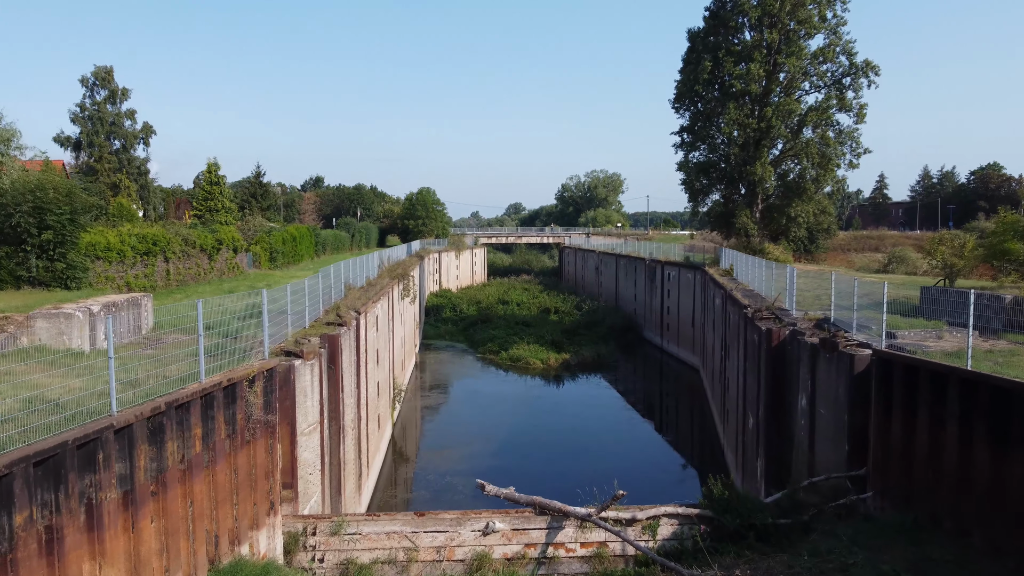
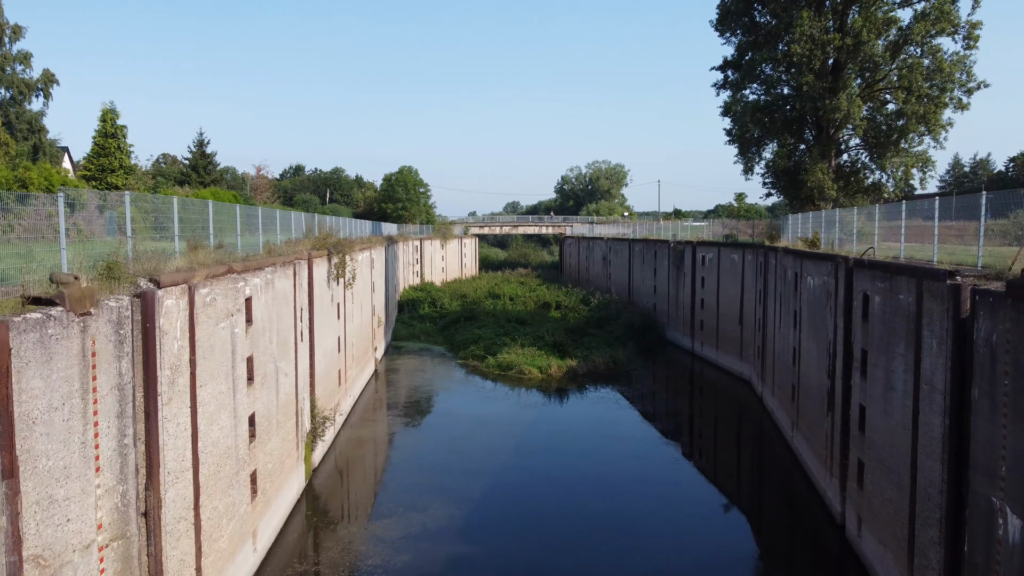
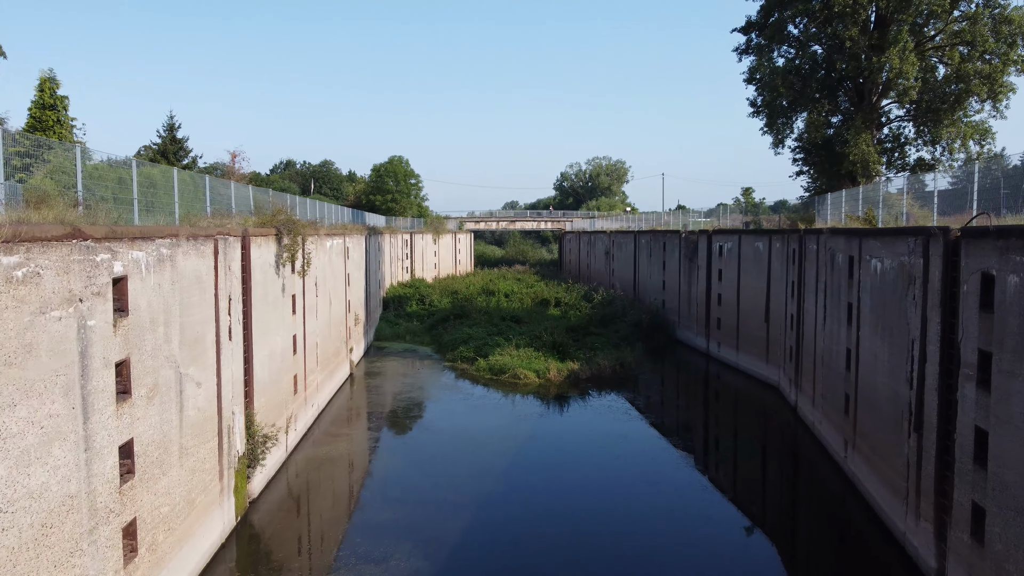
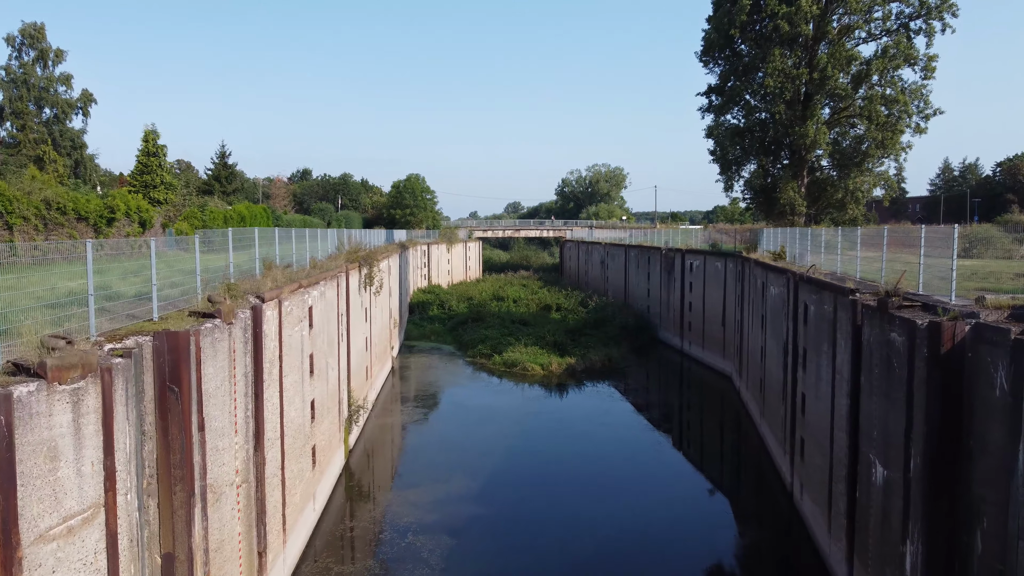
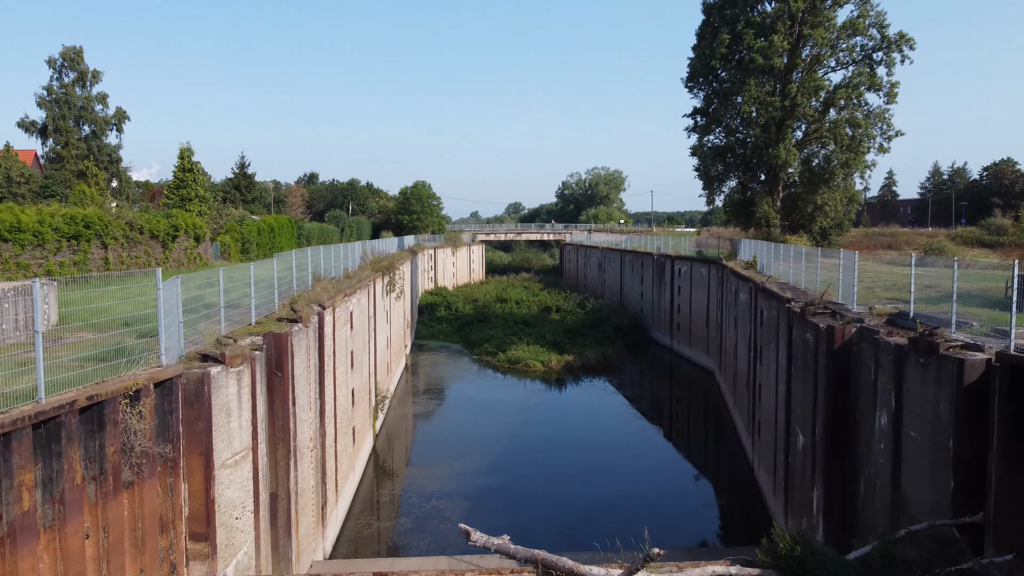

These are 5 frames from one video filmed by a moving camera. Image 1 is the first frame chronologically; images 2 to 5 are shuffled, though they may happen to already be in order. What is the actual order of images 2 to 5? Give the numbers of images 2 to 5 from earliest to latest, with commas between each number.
5, 4, 2, 3
